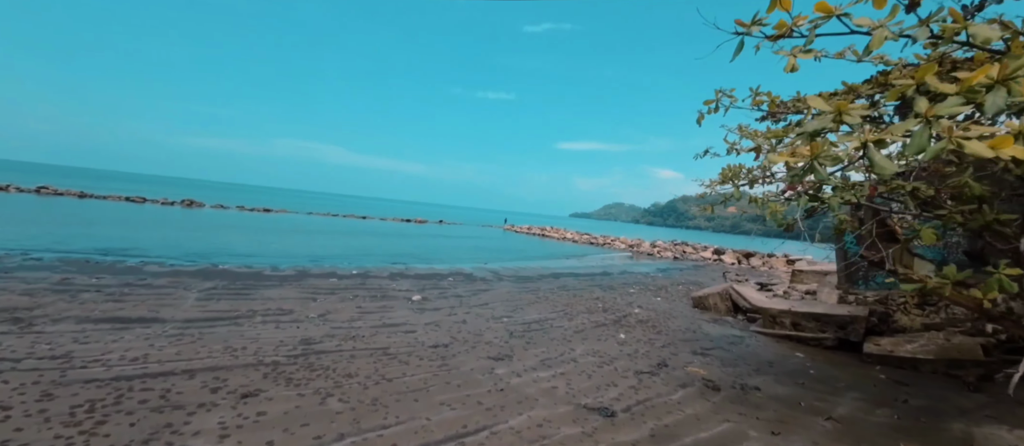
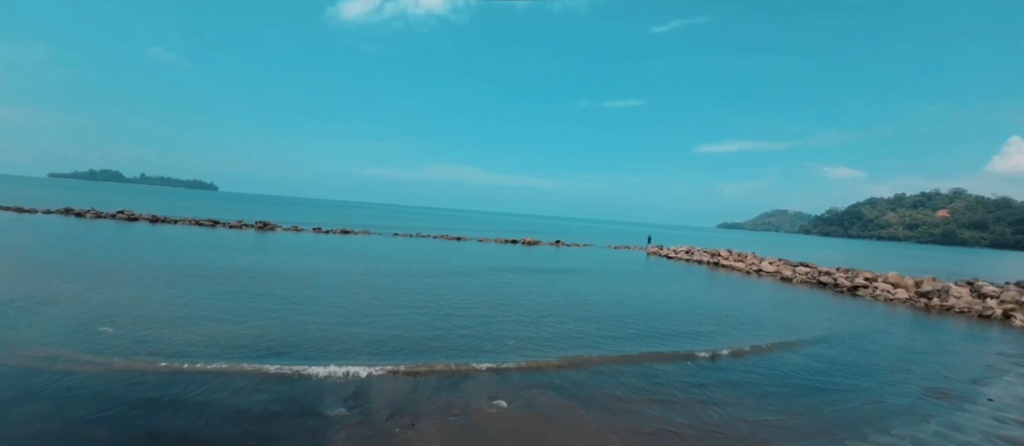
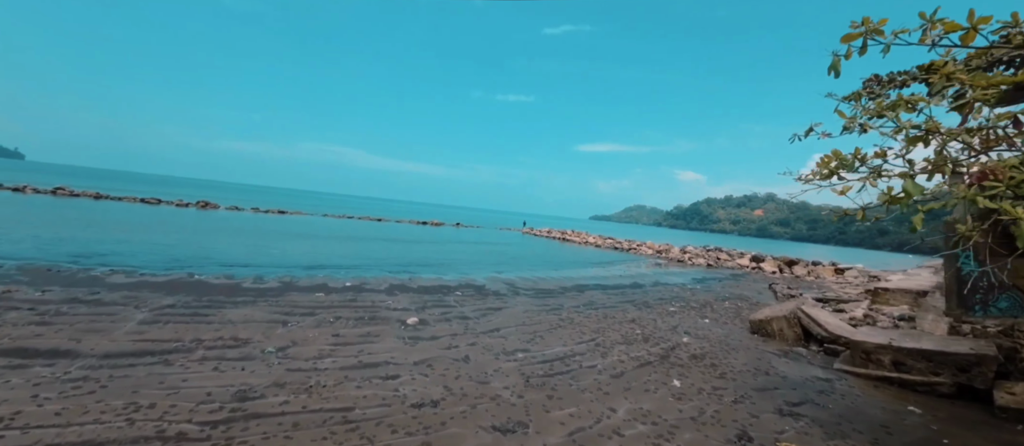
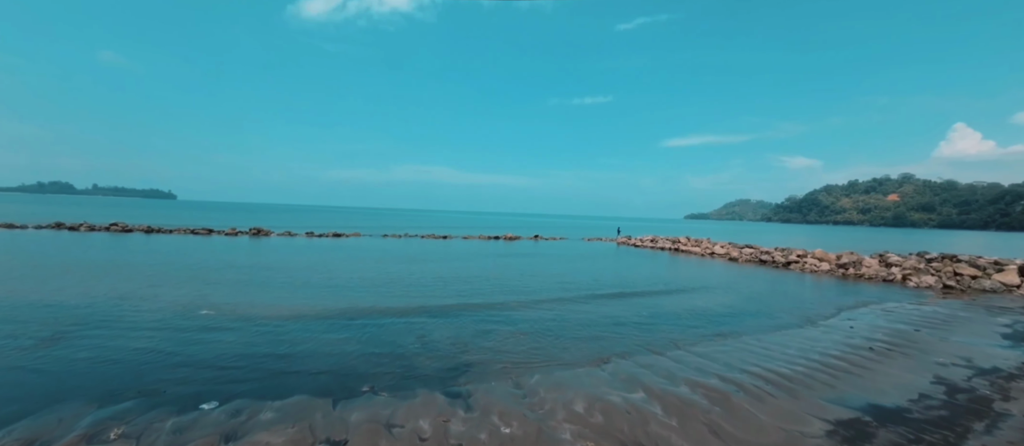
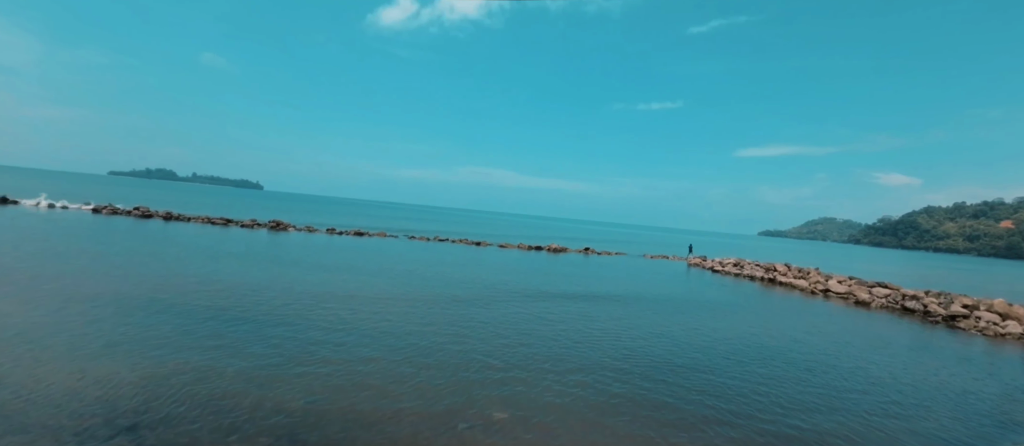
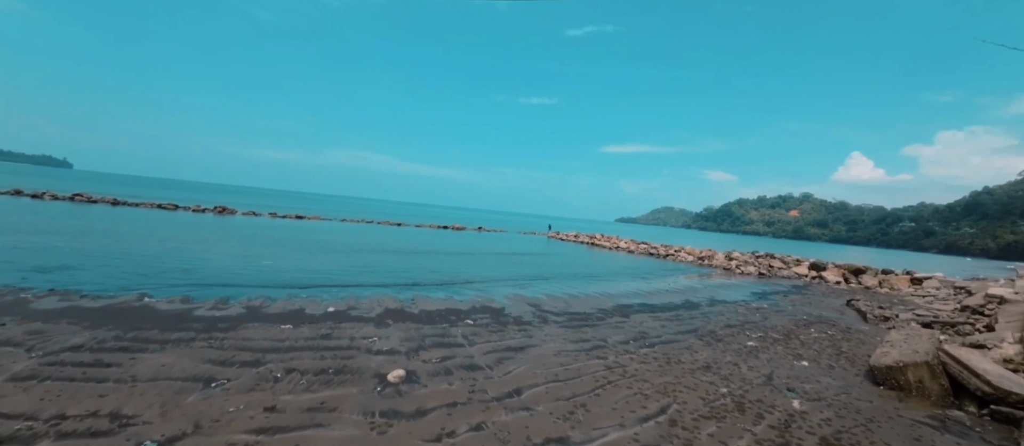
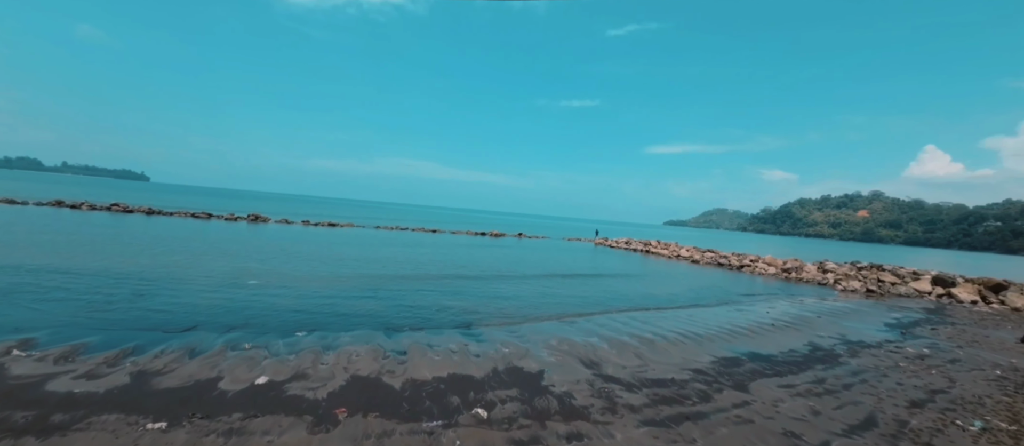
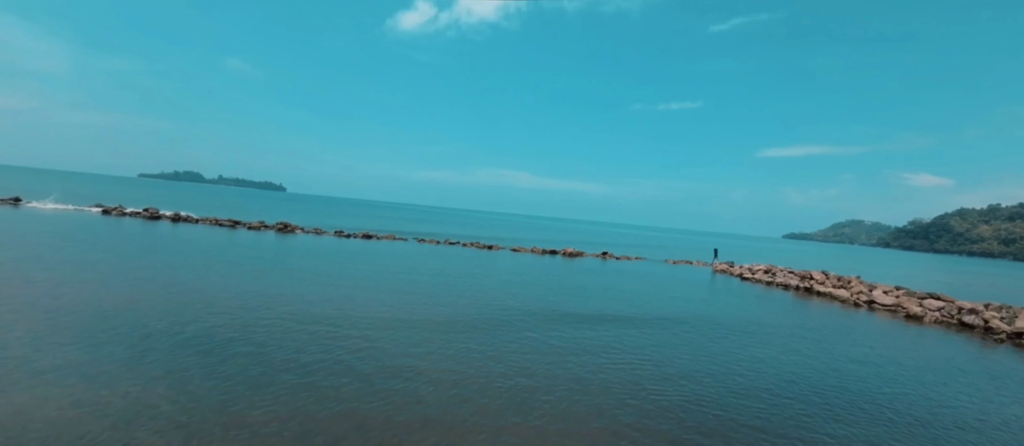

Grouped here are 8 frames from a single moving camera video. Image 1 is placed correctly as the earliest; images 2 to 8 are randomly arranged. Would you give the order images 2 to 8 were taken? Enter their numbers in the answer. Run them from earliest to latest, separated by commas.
3, 6, 7, 4, 2, 5, 8
